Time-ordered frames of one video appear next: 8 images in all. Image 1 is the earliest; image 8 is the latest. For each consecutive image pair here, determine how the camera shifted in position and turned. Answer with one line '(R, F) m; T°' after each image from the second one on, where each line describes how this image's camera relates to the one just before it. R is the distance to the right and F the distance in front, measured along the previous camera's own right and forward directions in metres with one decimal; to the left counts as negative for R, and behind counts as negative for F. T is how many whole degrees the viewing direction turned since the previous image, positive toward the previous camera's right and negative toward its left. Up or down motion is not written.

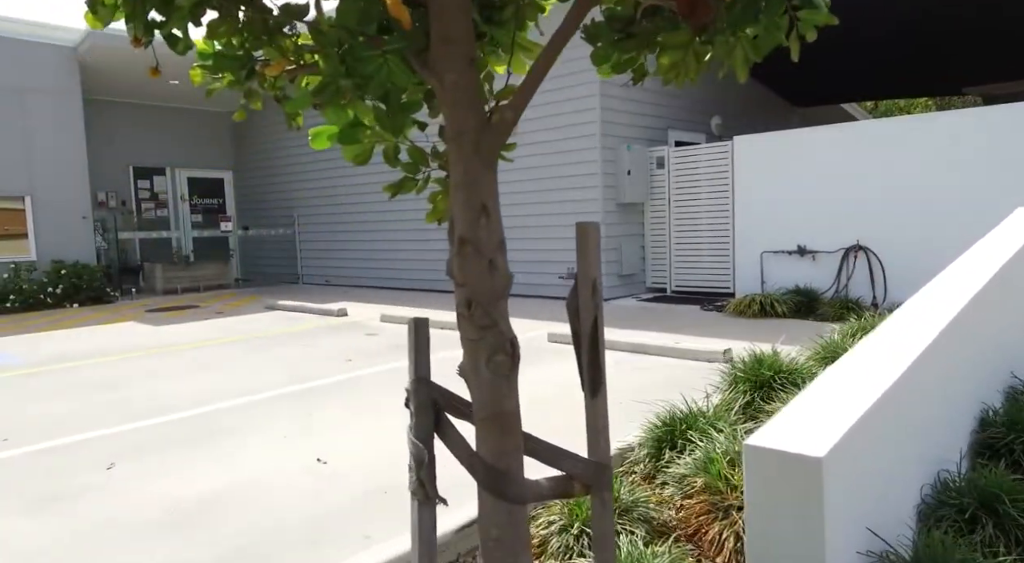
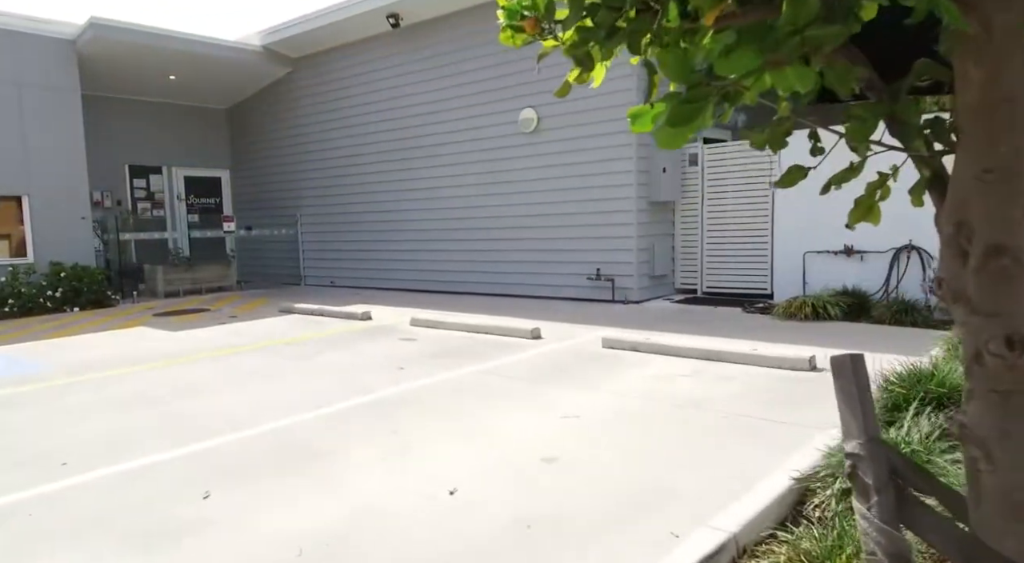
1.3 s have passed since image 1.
(-0.7, +0.4) m; +2°
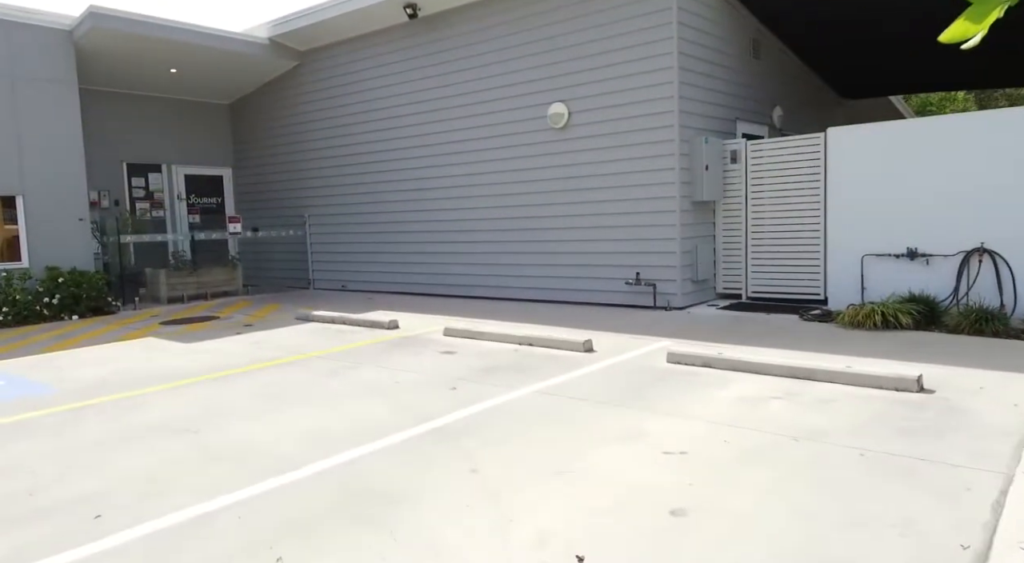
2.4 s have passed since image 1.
(-0.5, +0.6) m; +1°
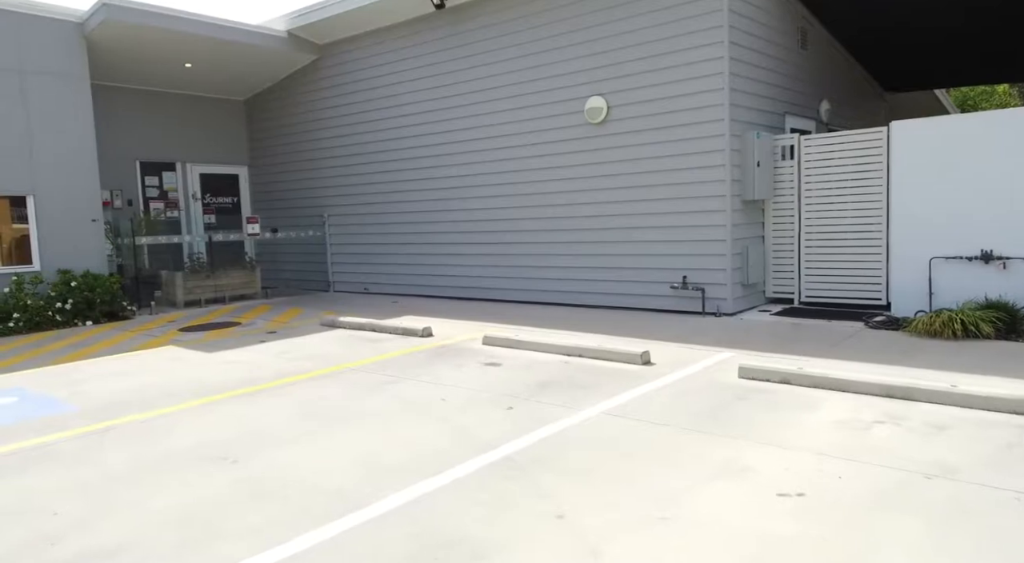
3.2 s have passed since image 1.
(-0.4, +0.5) m; 0°
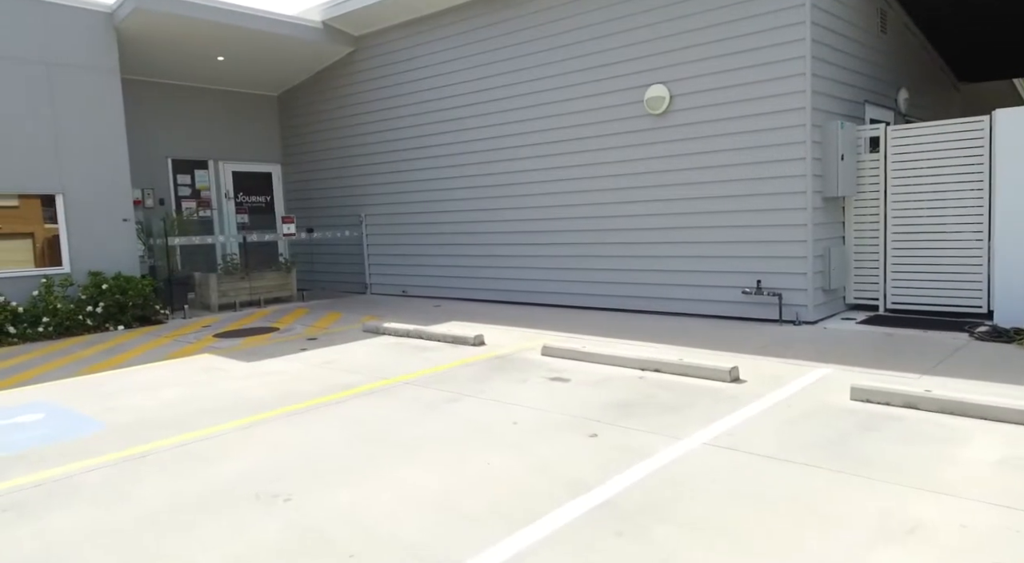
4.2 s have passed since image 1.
(-0.3, +0.6) m; -2°
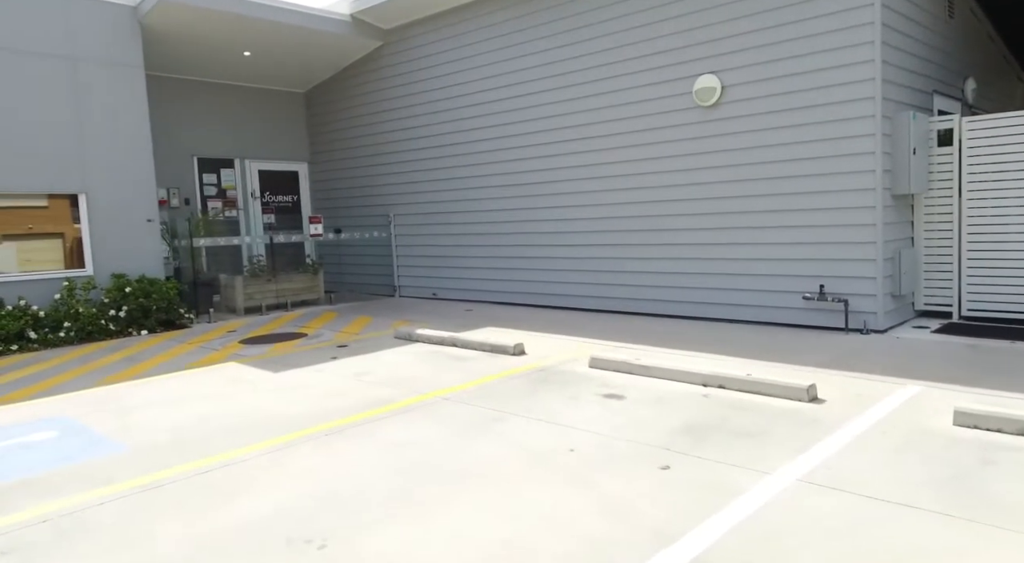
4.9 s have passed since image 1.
(-0.2, +0.5) m; -2°
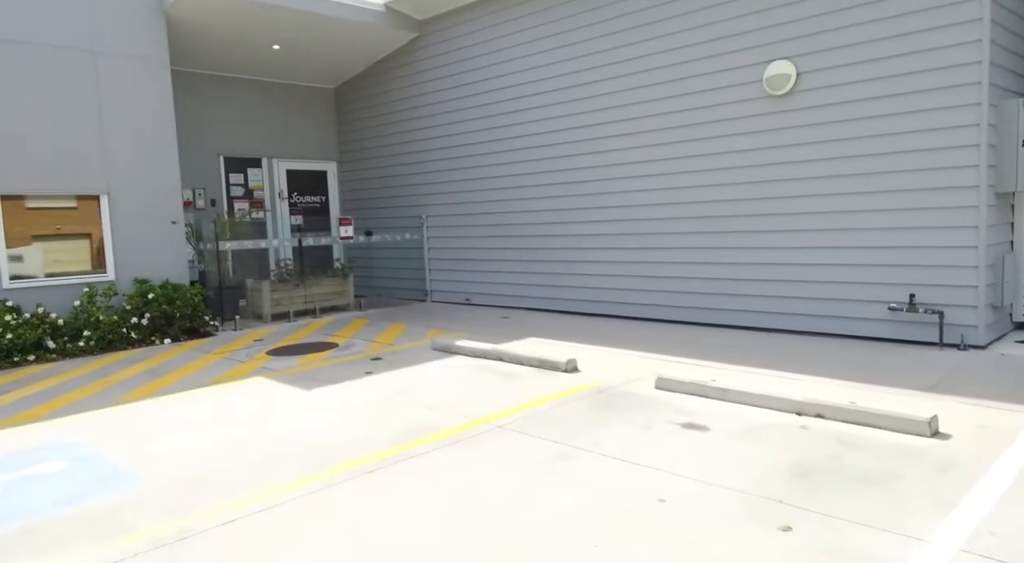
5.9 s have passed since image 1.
(-0.3, +0.6) m; -2°
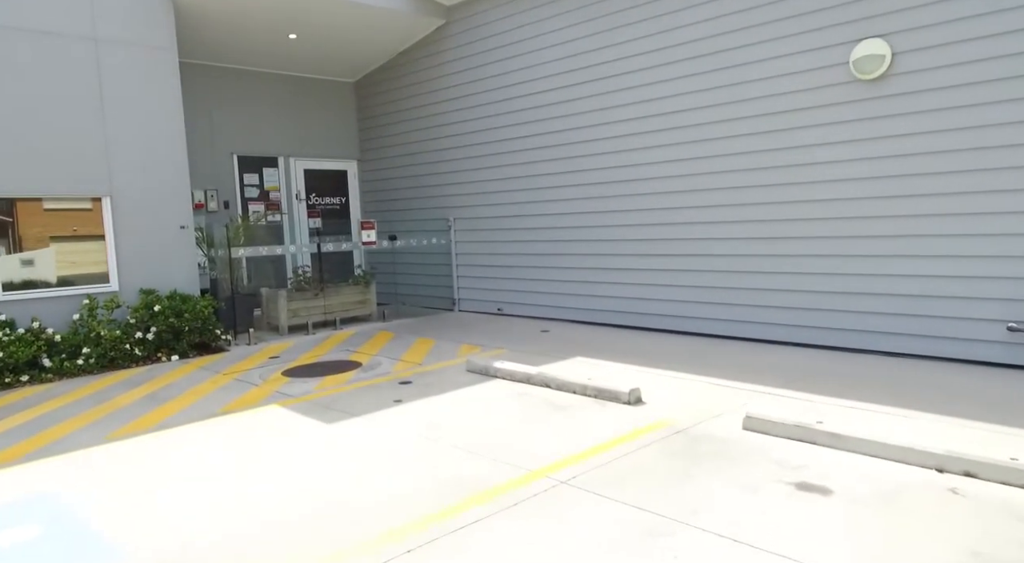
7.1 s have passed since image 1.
(-0.3, +0.8) m; -1°
